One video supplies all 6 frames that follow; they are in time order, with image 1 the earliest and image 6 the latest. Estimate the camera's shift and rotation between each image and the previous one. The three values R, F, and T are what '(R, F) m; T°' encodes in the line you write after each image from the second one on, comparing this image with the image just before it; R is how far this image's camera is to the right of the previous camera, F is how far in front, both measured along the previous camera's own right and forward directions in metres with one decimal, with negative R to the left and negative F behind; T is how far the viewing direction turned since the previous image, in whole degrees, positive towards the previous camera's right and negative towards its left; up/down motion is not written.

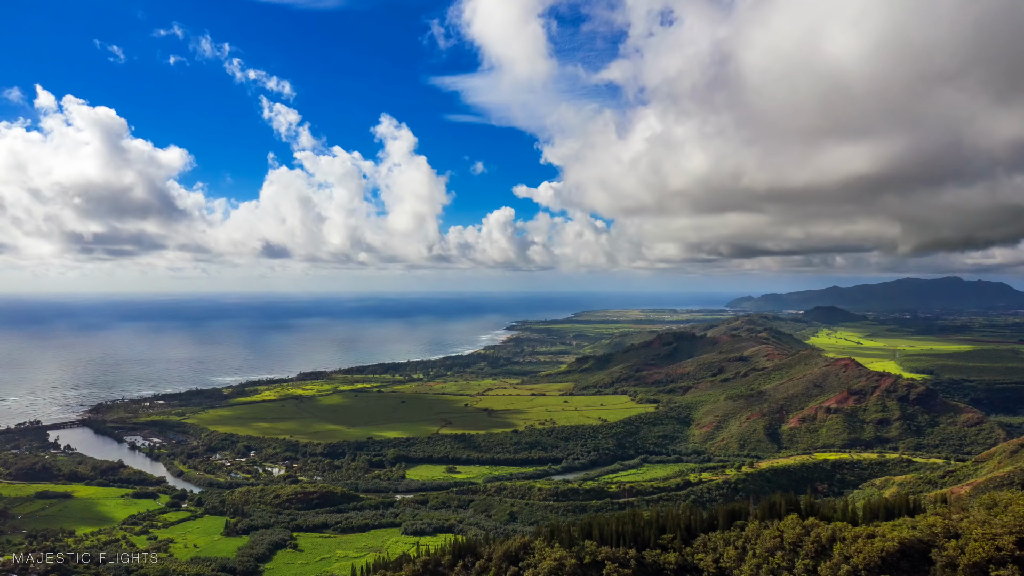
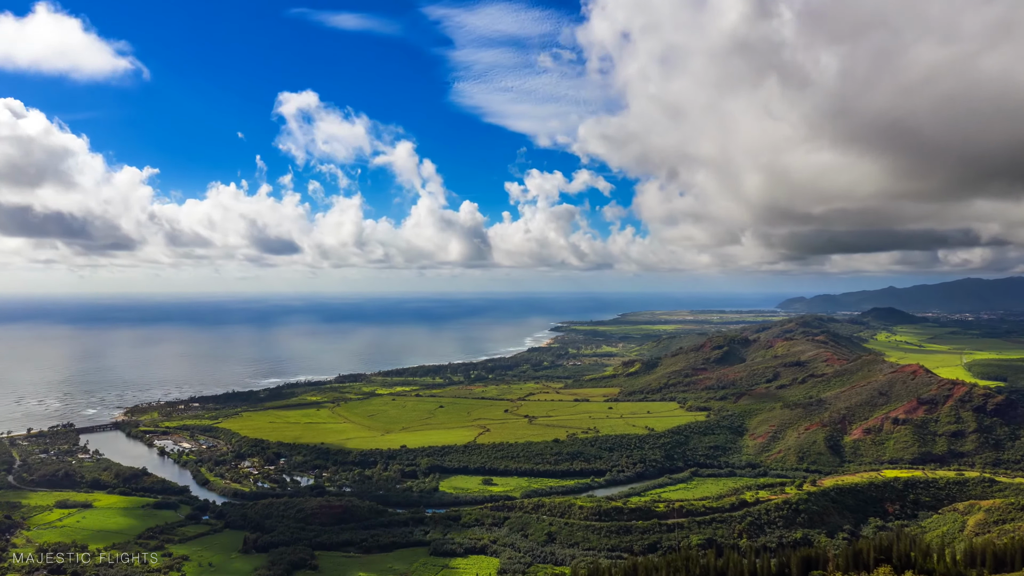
(-0.5, +6.1) m; -4°
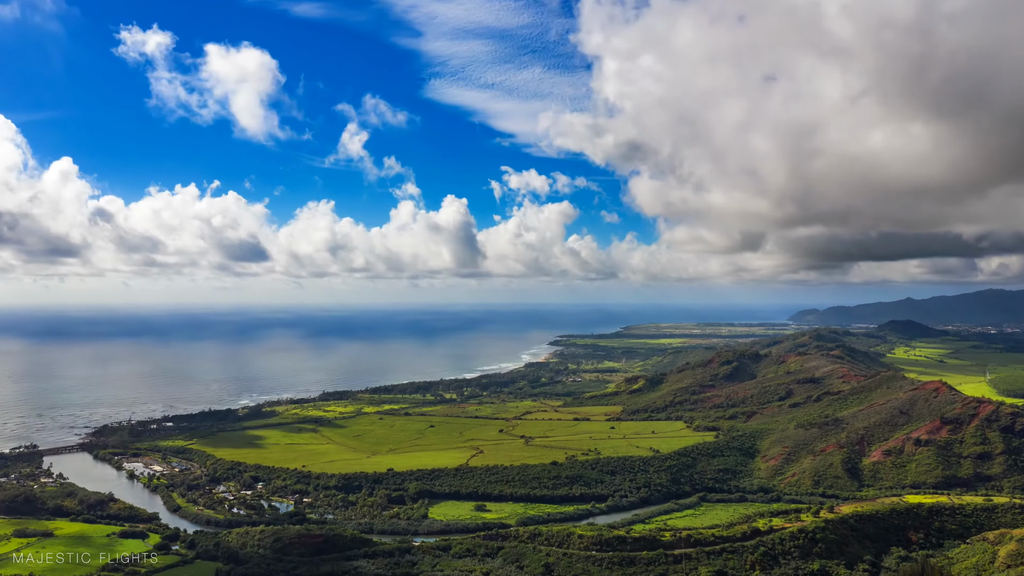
(+2.3, +4.3) m; -1°
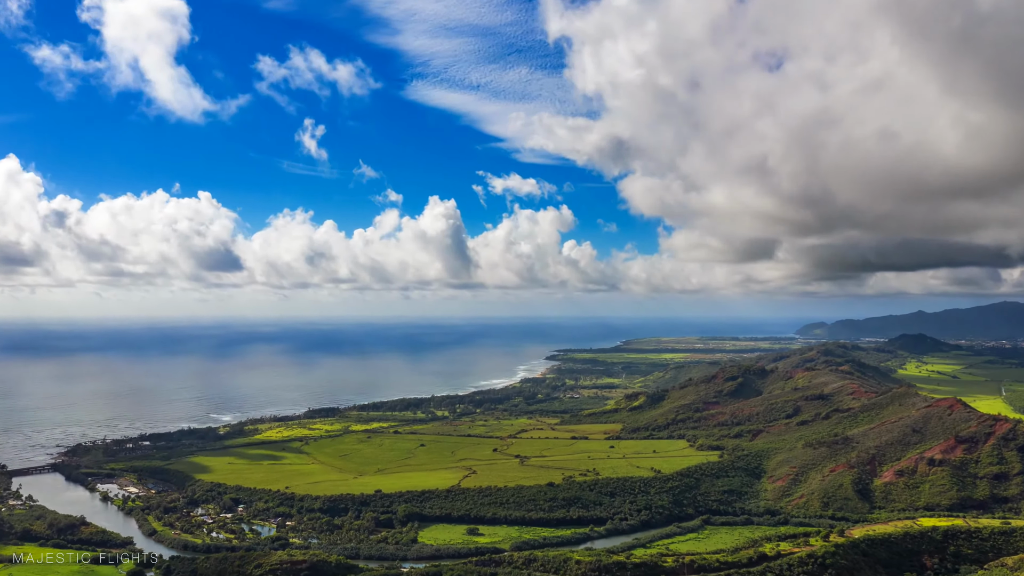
(+1.6, +2.7) m; -1°
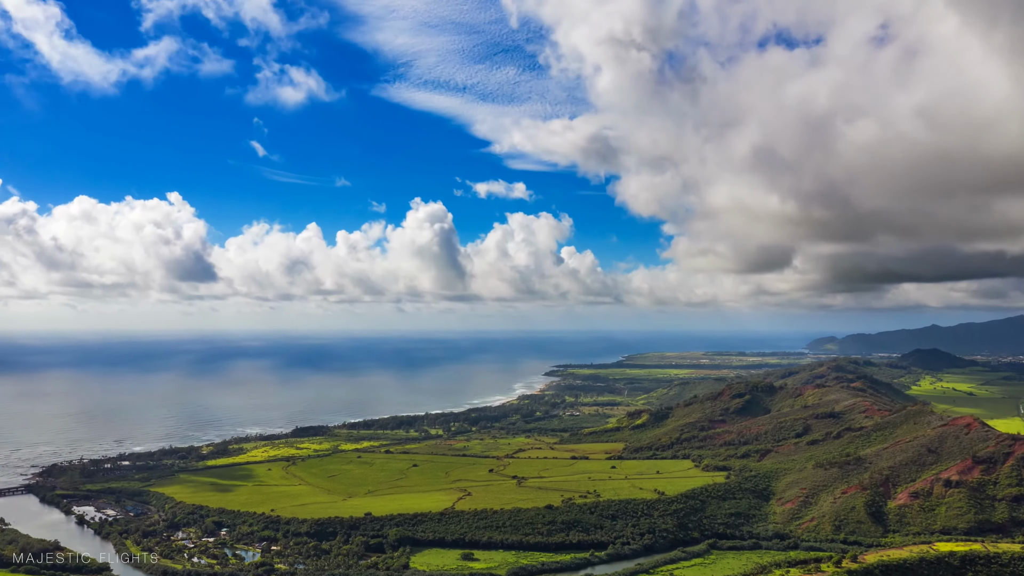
(+1.2, +2.5) m; -1°
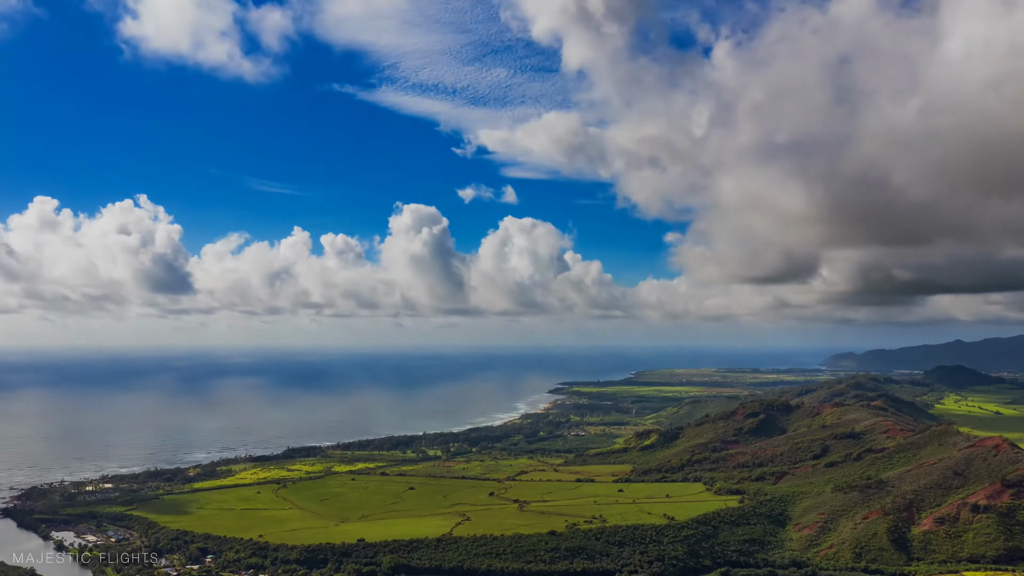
(+1.4, +2.8) m; -1°
